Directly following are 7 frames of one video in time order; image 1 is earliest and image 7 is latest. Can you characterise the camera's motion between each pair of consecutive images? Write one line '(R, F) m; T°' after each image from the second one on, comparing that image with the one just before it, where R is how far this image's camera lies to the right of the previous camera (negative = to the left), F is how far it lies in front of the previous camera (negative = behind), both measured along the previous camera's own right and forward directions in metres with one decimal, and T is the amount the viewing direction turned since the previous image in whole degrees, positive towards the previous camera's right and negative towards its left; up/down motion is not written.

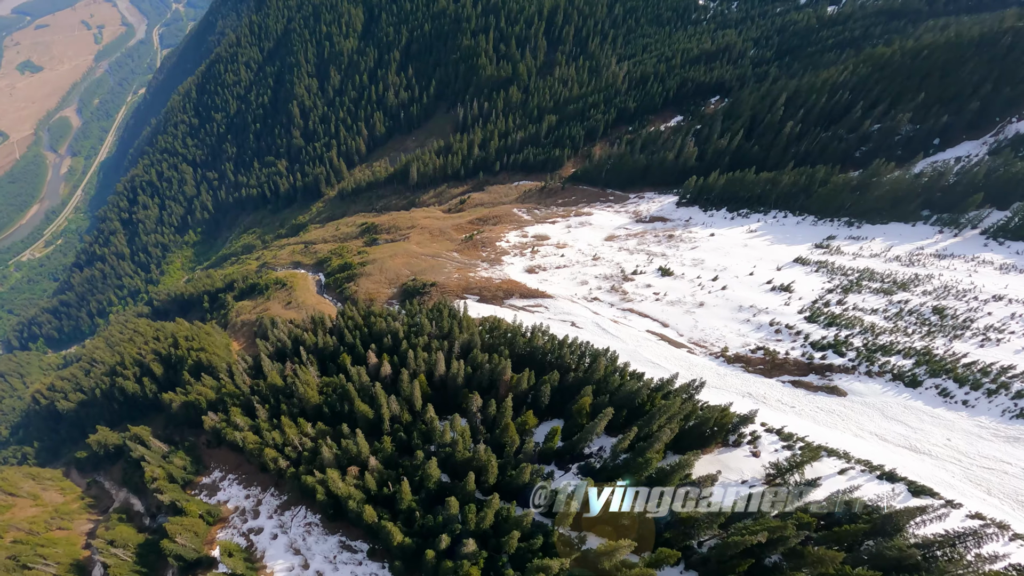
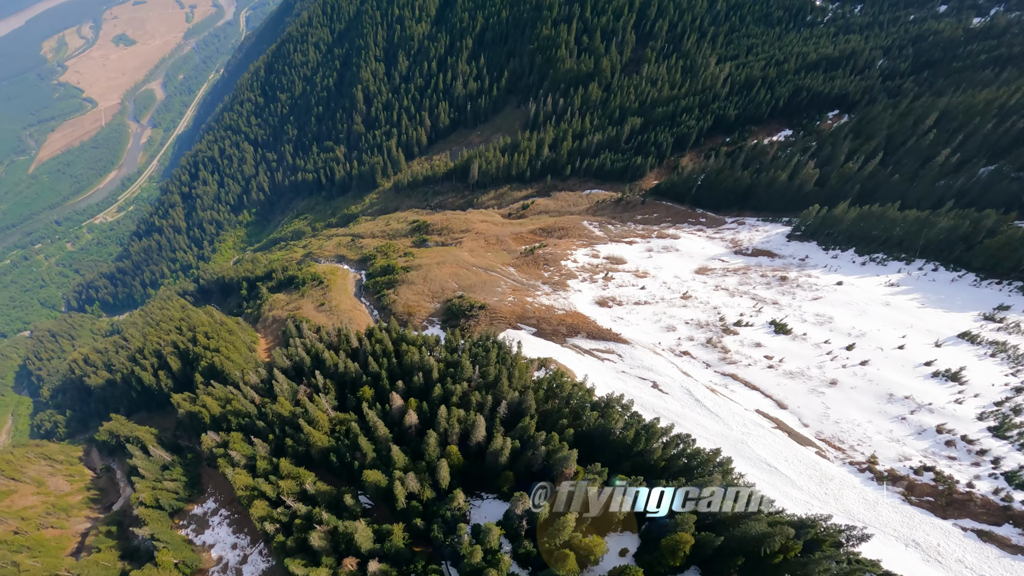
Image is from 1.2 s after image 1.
(-1.5, +12.5) m; -5°
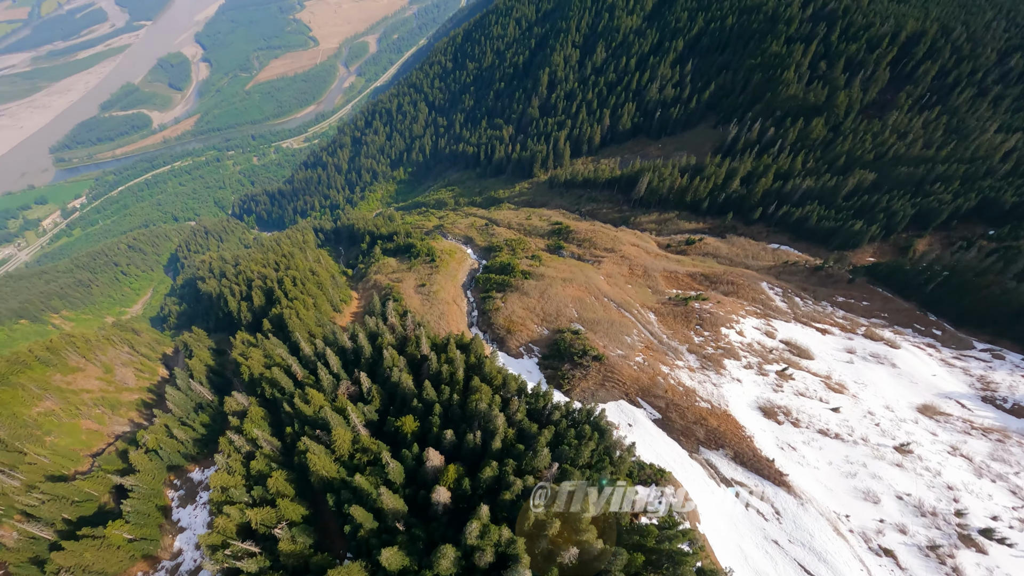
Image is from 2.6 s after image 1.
(-1.0, +15.3) m; -12°
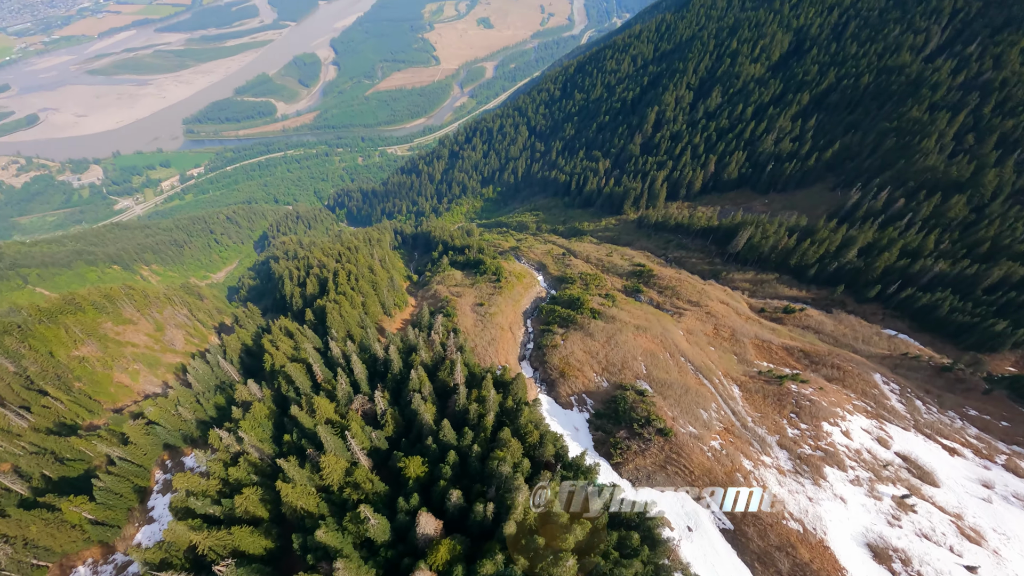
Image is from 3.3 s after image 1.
(+0.5, +7.0) m; -7°
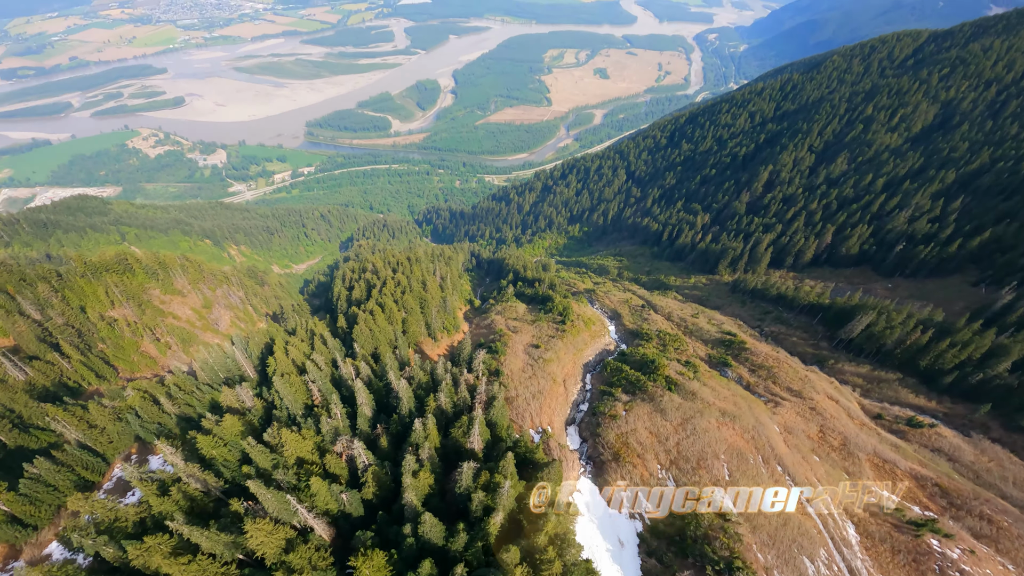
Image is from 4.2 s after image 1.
(+0.7, +9.4) m; -7°
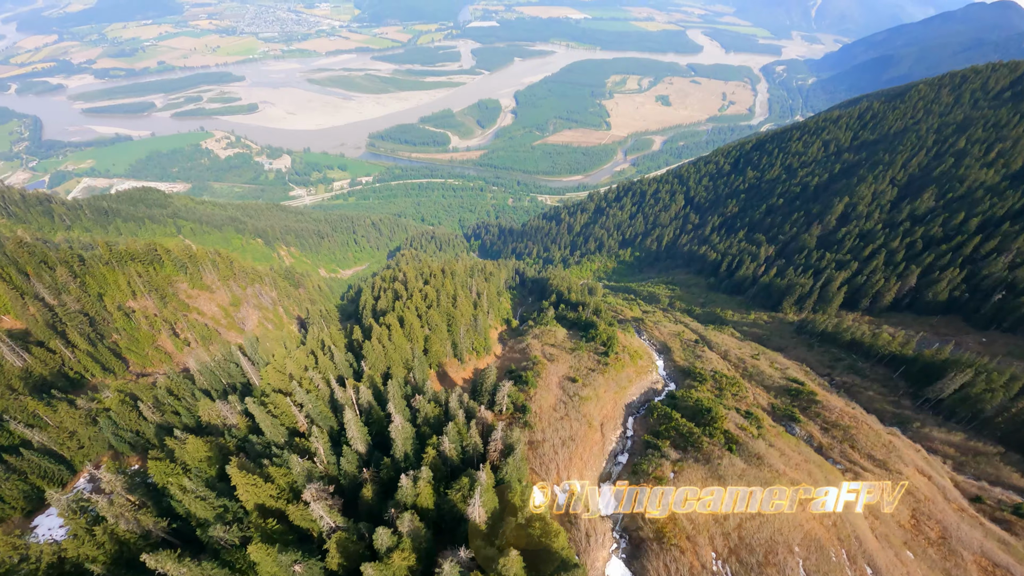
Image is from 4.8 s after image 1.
(+0.6, +6.4) m; -4°
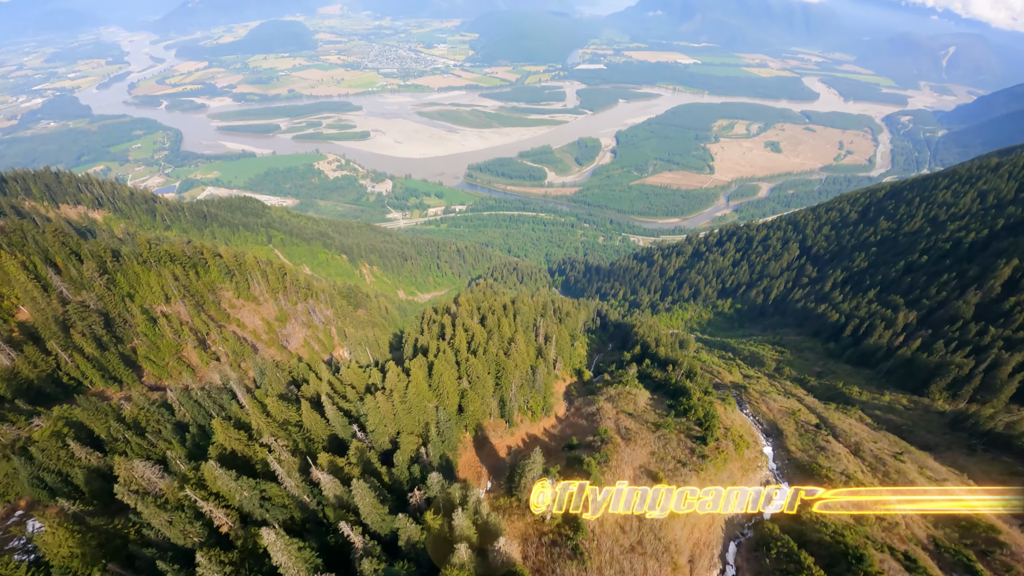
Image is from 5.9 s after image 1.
(+0.8, +11.8) m; -8°
